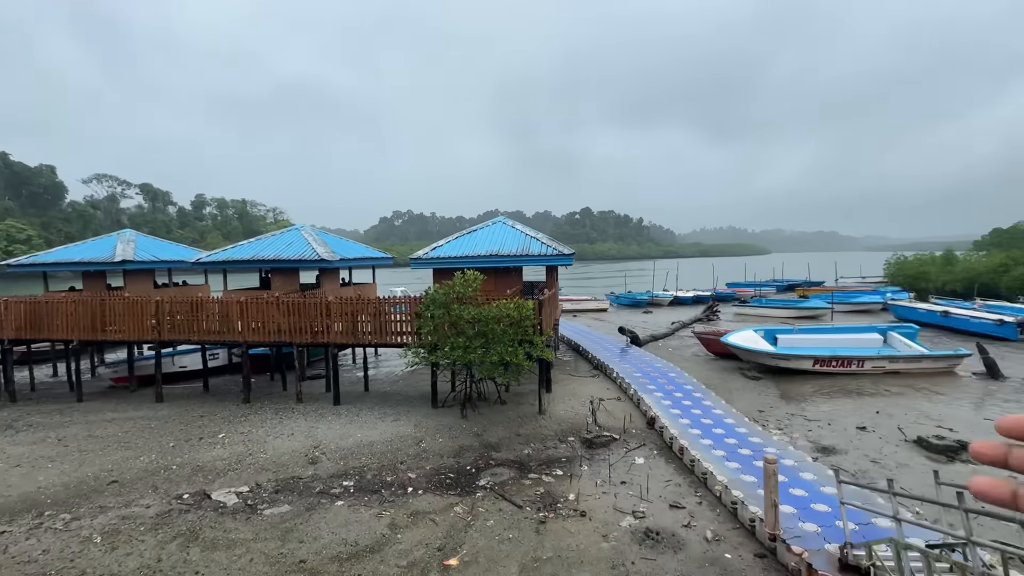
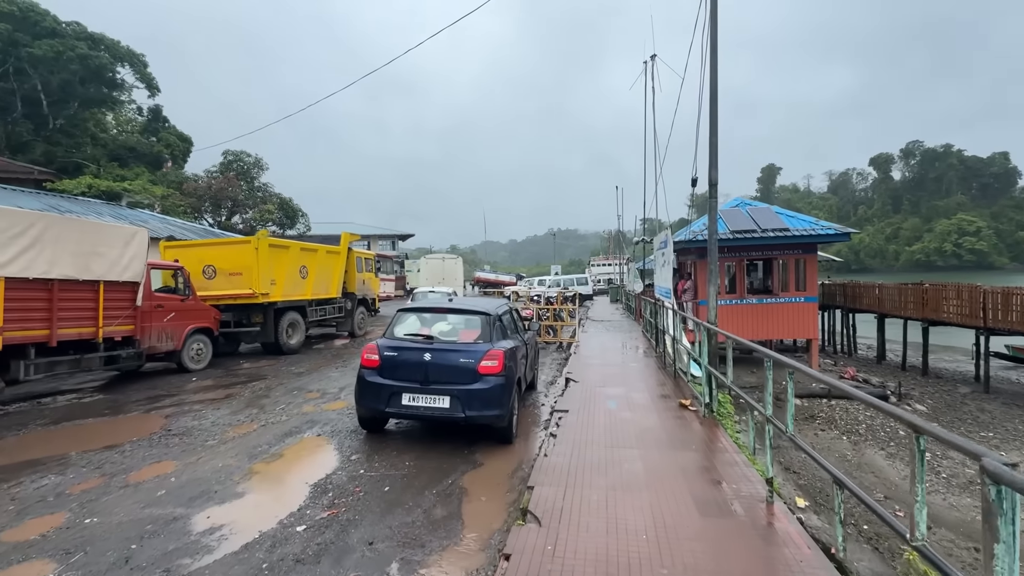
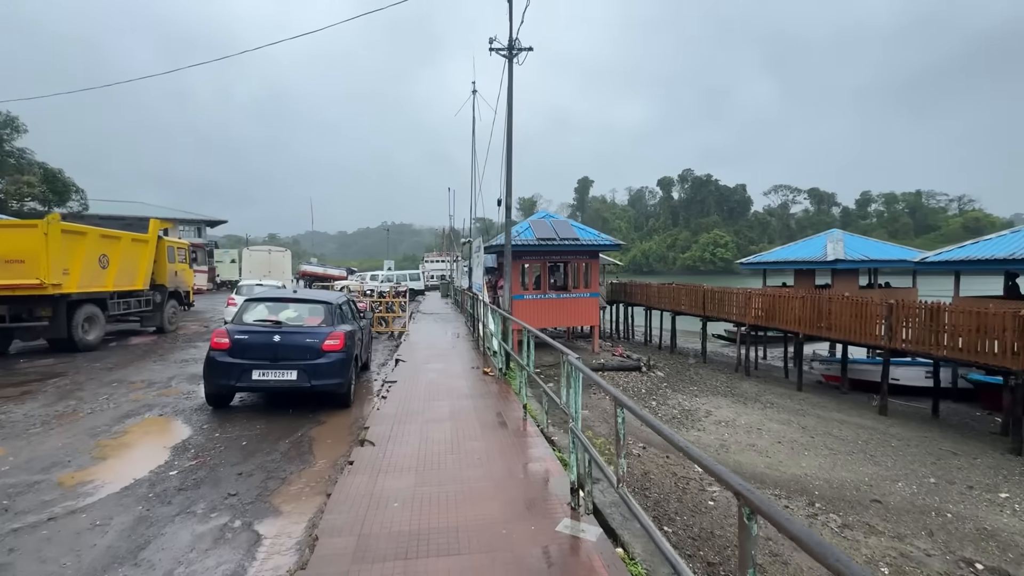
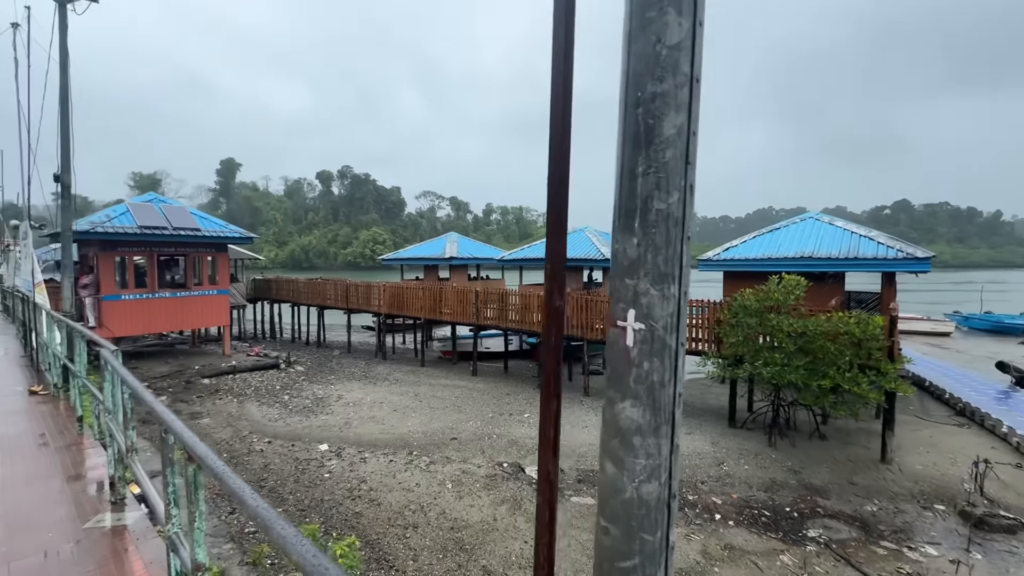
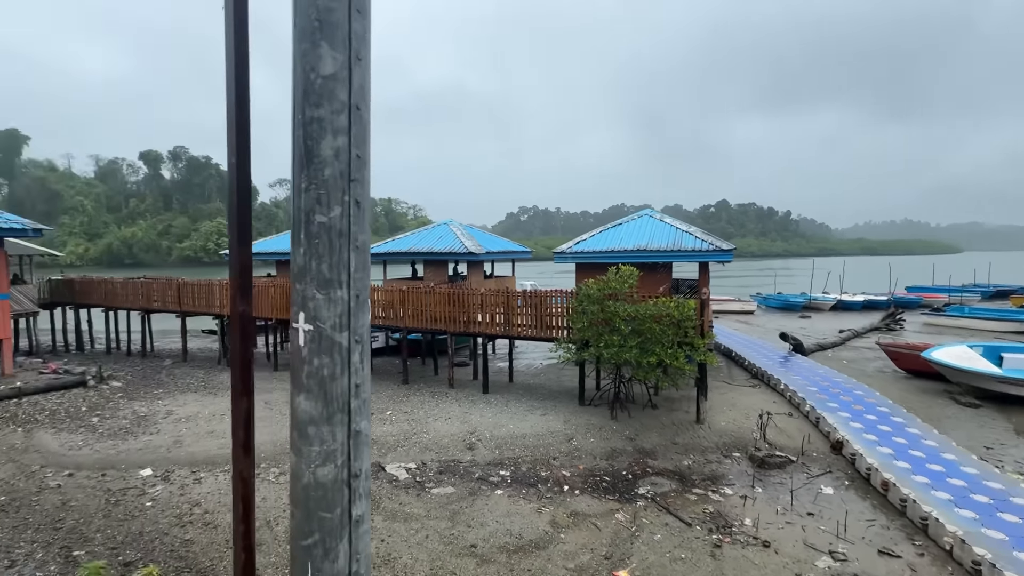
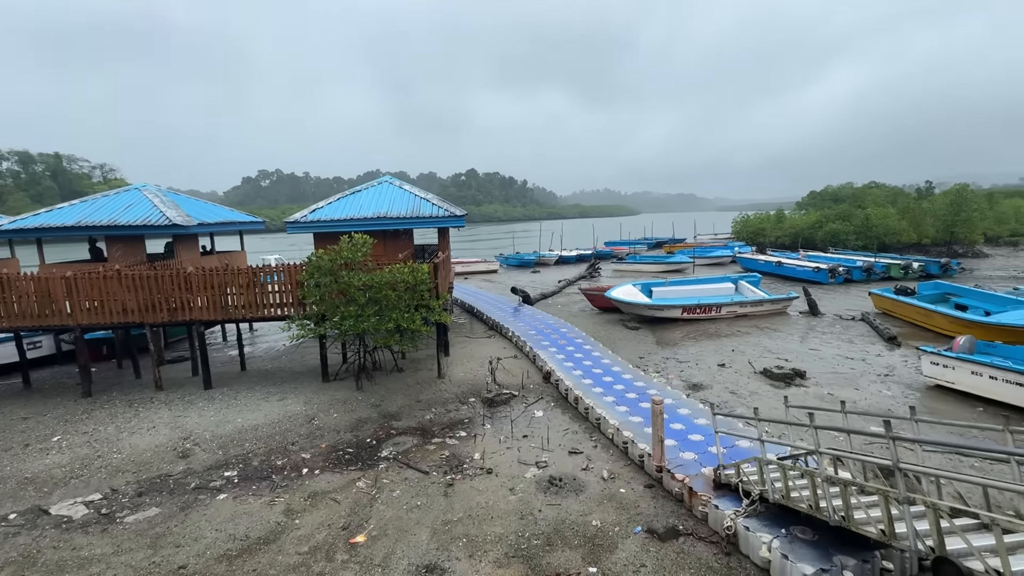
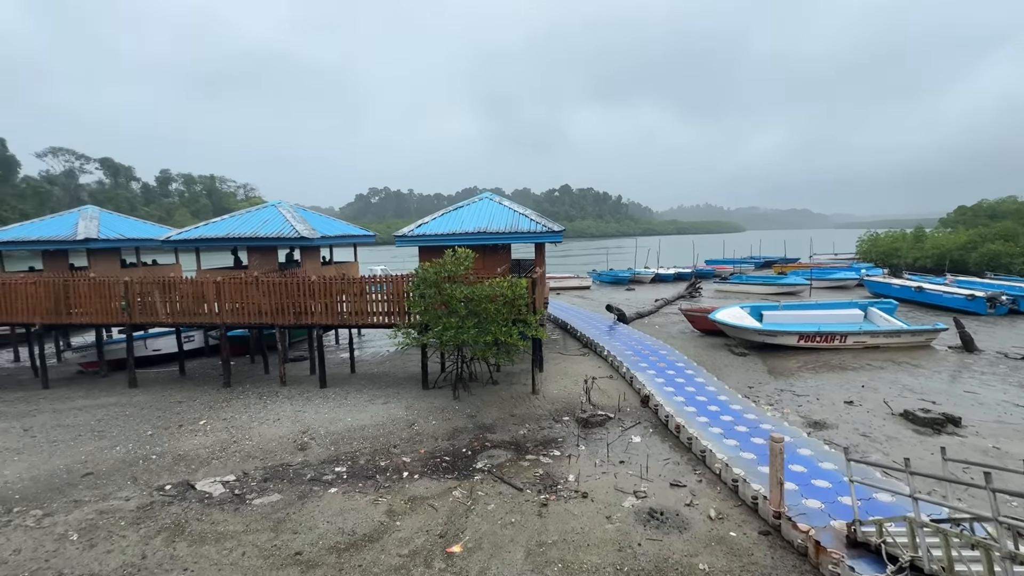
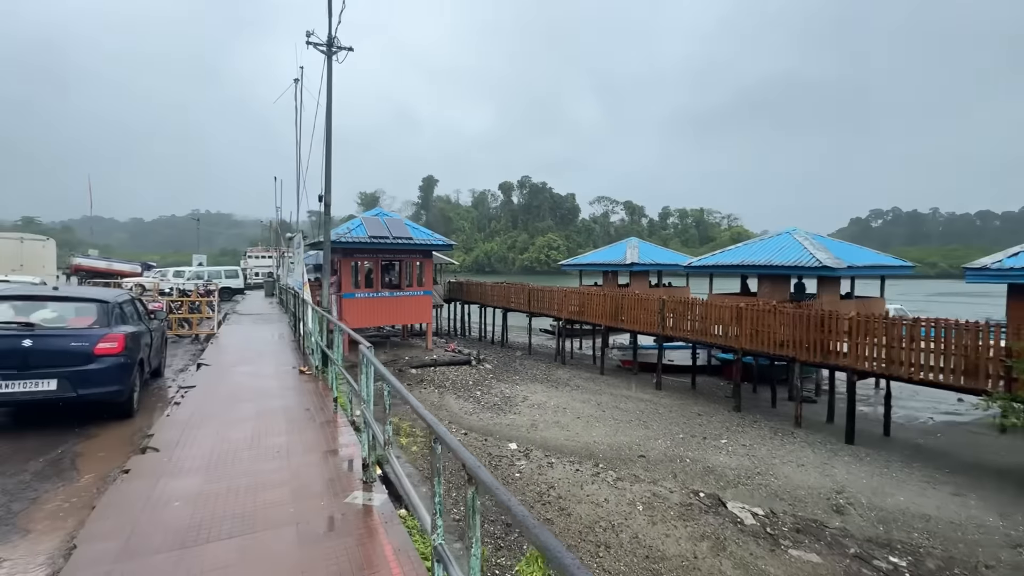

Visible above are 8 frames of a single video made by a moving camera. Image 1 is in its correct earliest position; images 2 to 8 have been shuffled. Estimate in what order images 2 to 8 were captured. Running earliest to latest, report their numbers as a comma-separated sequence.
6, 7, 5, 4, 8, 3, 2
